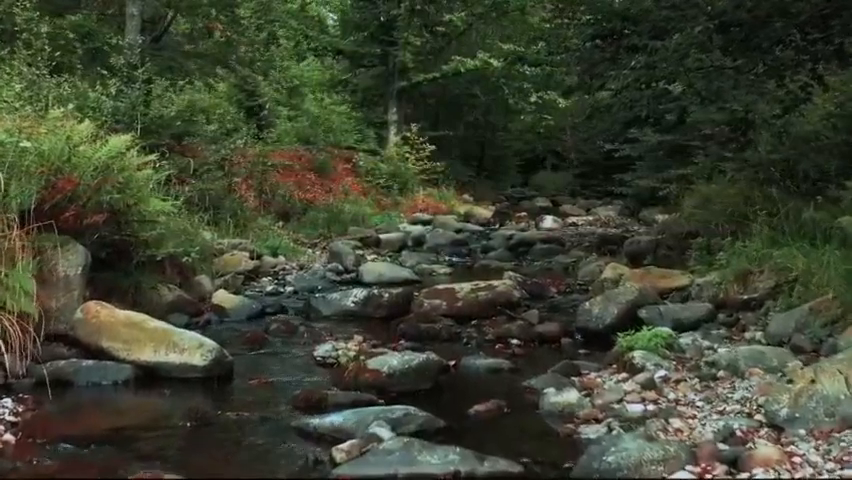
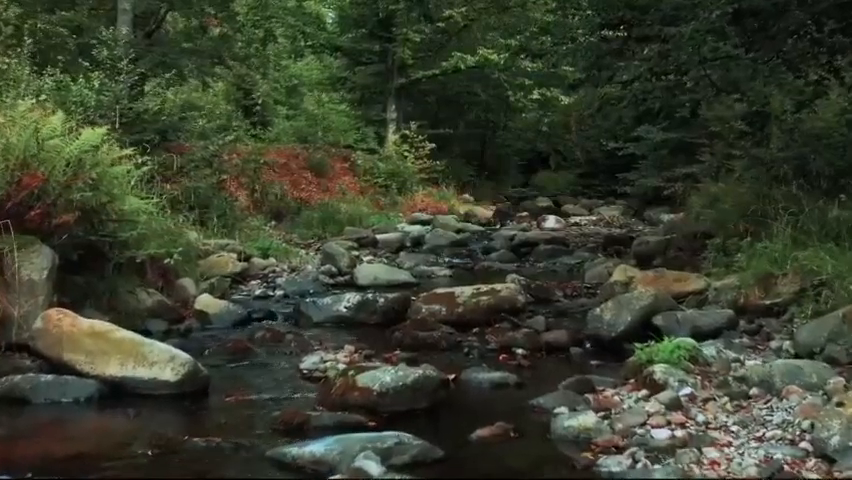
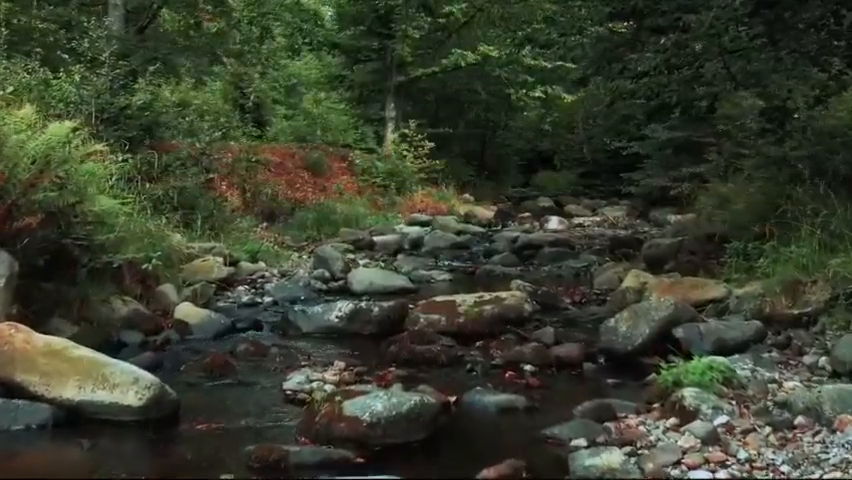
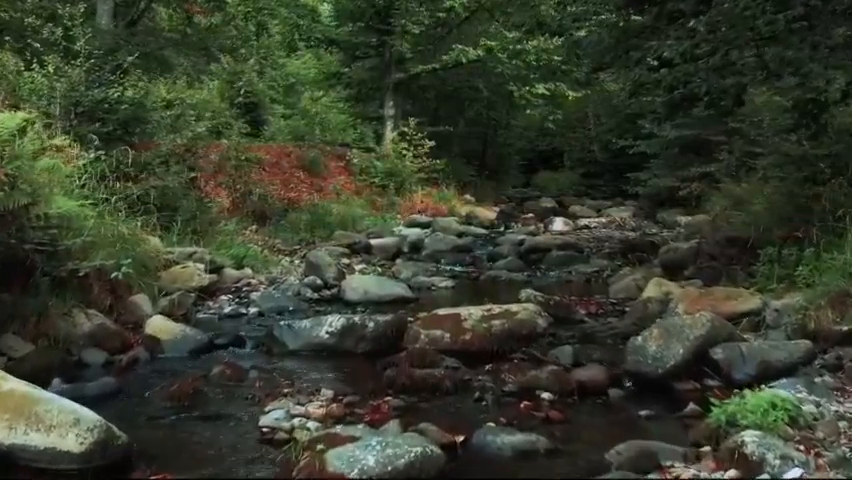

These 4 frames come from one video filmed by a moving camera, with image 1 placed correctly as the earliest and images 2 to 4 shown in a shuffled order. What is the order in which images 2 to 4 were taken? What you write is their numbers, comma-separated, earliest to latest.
2, 3, 4
